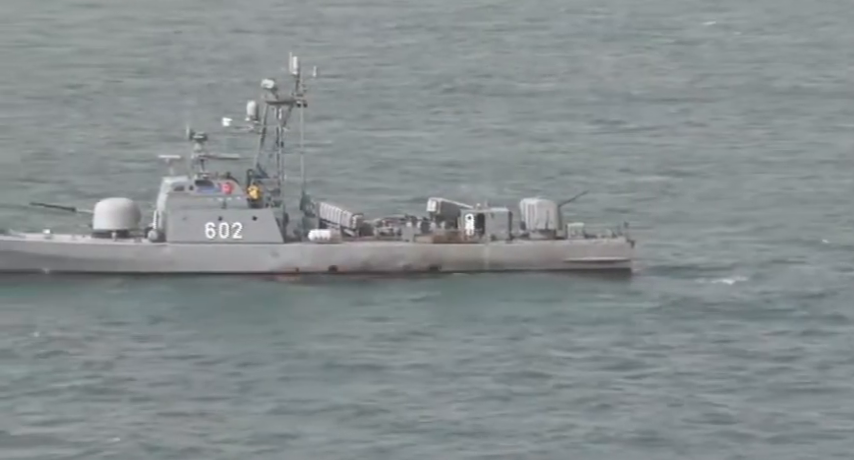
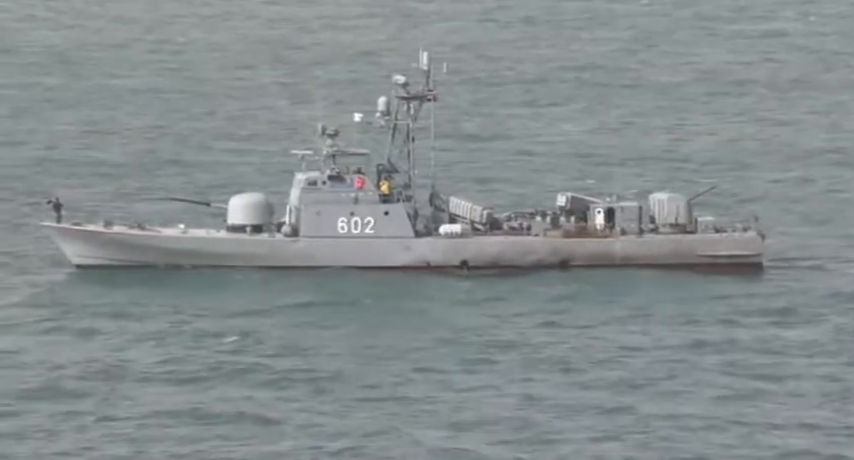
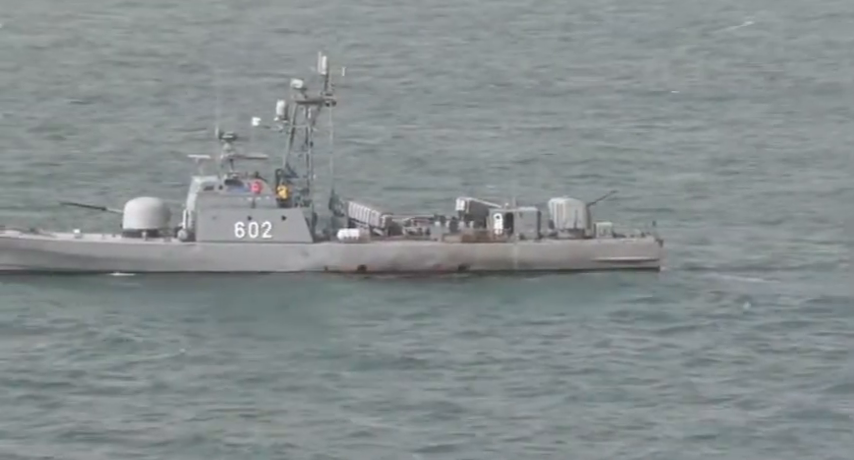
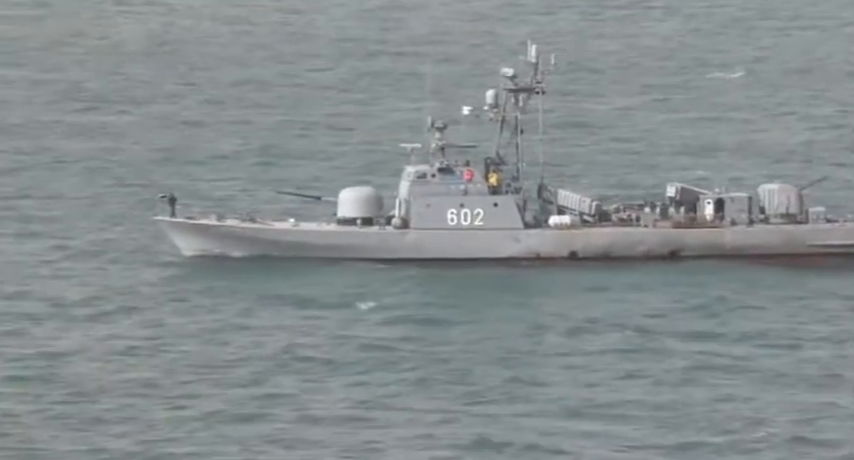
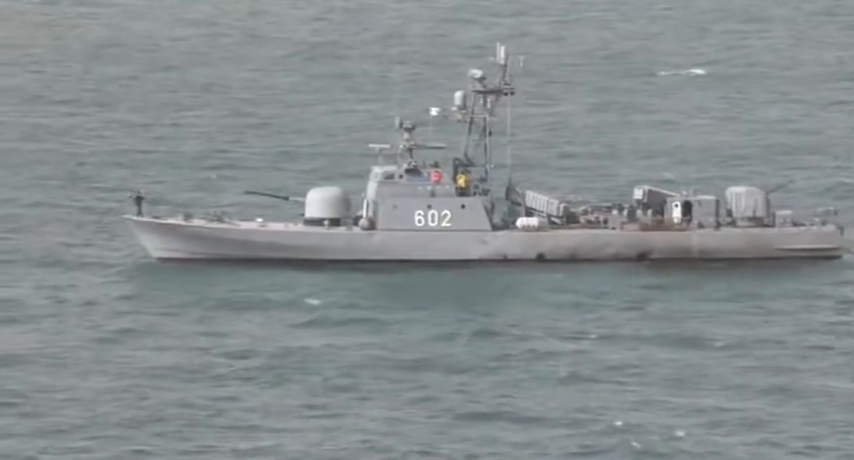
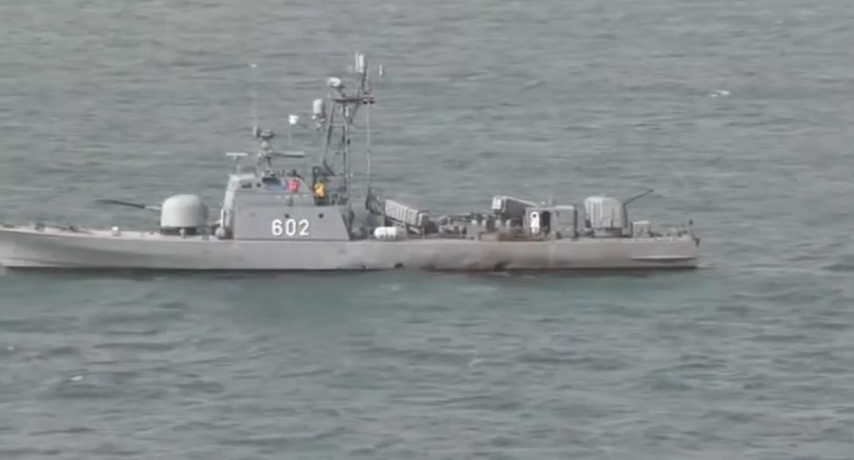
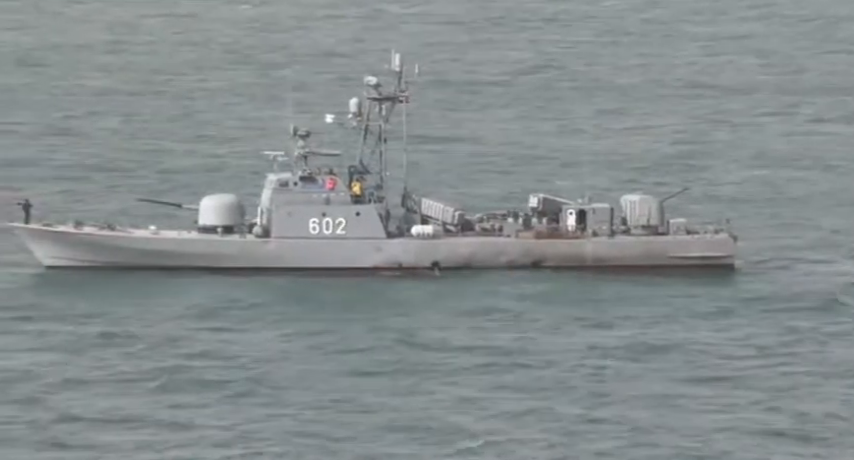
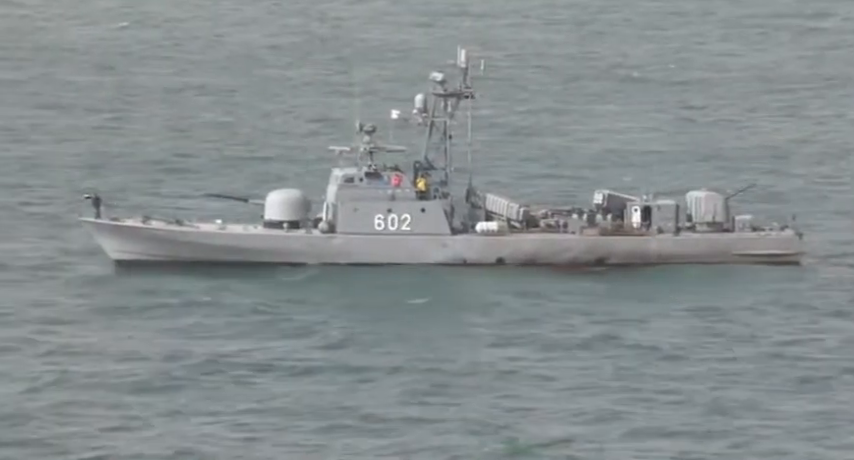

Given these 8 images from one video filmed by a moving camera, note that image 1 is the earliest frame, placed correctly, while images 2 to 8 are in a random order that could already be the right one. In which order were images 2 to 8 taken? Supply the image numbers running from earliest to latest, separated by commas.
3, 6, 7, 2, 8, 5, 4
